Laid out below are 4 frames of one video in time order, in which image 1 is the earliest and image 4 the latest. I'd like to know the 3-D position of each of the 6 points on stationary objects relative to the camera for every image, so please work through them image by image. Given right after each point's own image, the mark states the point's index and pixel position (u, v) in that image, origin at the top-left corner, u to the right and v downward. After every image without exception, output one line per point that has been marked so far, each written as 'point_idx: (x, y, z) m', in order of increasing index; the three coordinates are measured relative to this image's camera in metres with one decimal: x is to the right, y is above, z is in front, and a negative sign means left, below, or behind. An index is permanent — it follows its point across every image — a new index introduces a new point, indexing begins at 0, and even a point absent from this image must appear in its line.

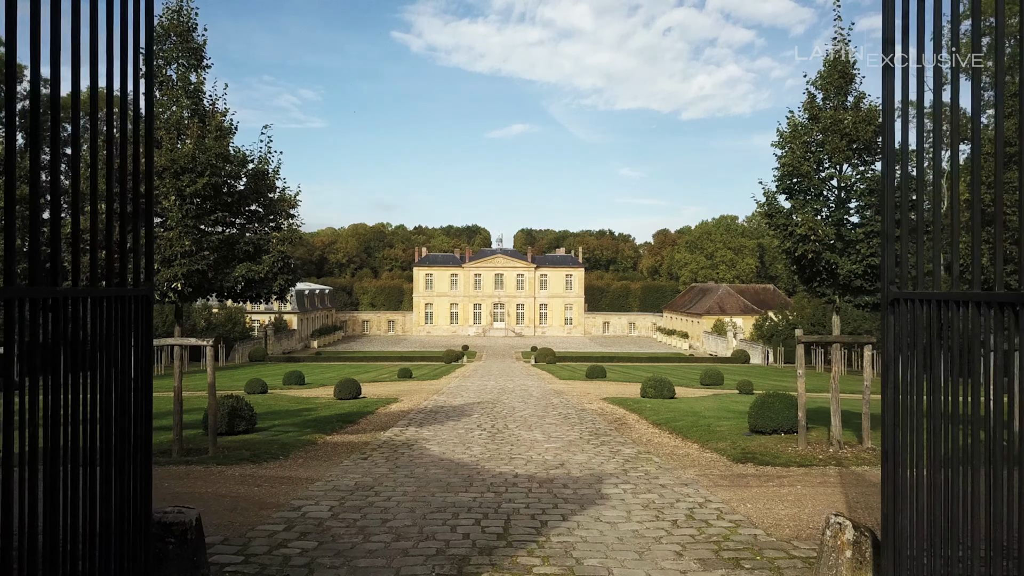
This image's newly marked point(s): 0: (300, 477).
0: (-2.7, -2.4, +8.3) m
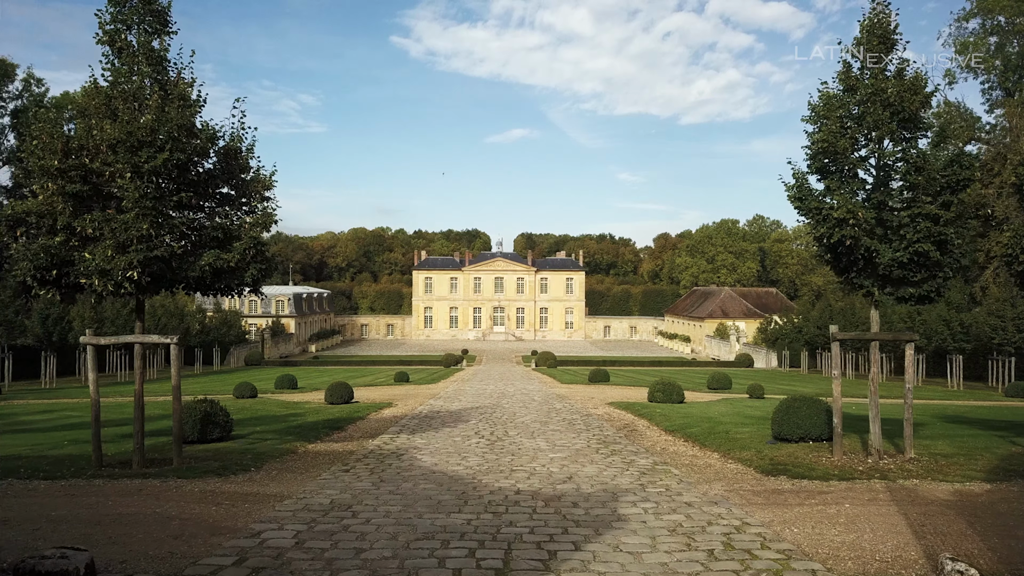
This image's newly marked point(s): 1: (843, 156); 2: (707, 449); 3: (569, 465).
0: (-2.7, -2.3, +7.2) m
1: (+4.6, +1.9, +9.2) m
2: (+3.2, -2.6, +10.8) m
3: (+0.8, -2.5, +9.1) m
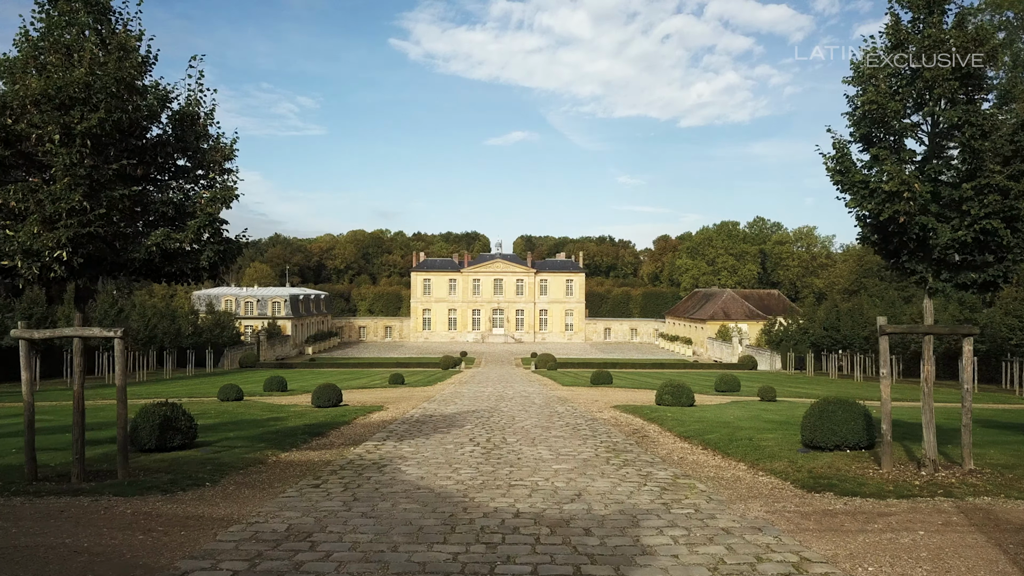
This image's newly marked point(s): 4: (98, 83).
0: (-2.7, -2.1, +5.9) m
1: (+4.6, +2.0, +7.9) m
2: (+3.2, -2.5, +9.5) m
3: (+0.8, -2.3, +7.8) m
4: (-4.5, +2.2, +7.1) m
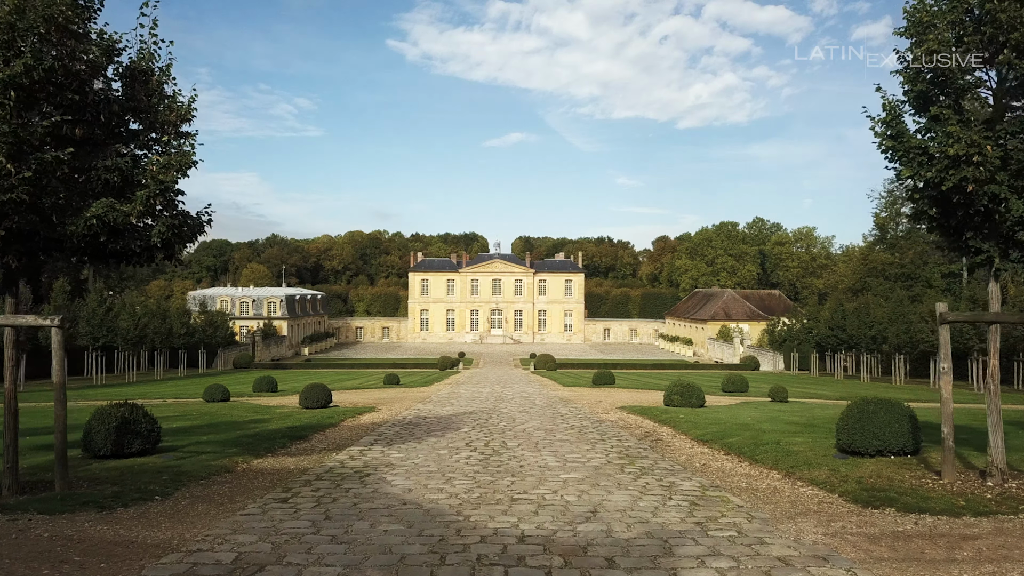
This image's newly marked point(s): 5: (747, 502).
0: (-2.7, -1.9, +4.8) m
1: (+4.6, +2.2, +6.9) m
2: (+3.2, -2.3, +8.4) m
3: (+0.8, -2.1, +6.7) m
4: (-4.4, +2.4, +6.0) m
5: (+2.3, -2.1, +6.4) m
